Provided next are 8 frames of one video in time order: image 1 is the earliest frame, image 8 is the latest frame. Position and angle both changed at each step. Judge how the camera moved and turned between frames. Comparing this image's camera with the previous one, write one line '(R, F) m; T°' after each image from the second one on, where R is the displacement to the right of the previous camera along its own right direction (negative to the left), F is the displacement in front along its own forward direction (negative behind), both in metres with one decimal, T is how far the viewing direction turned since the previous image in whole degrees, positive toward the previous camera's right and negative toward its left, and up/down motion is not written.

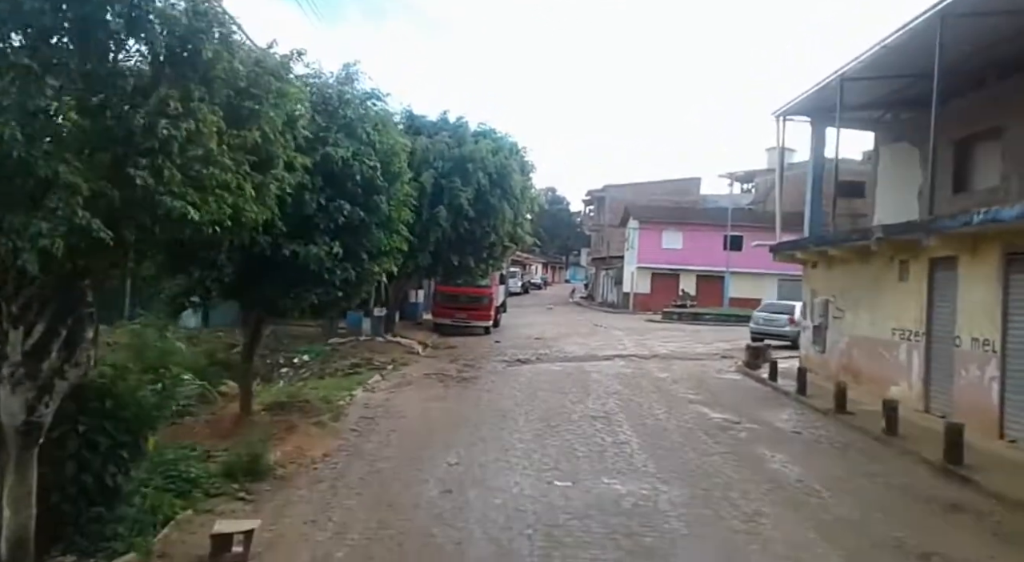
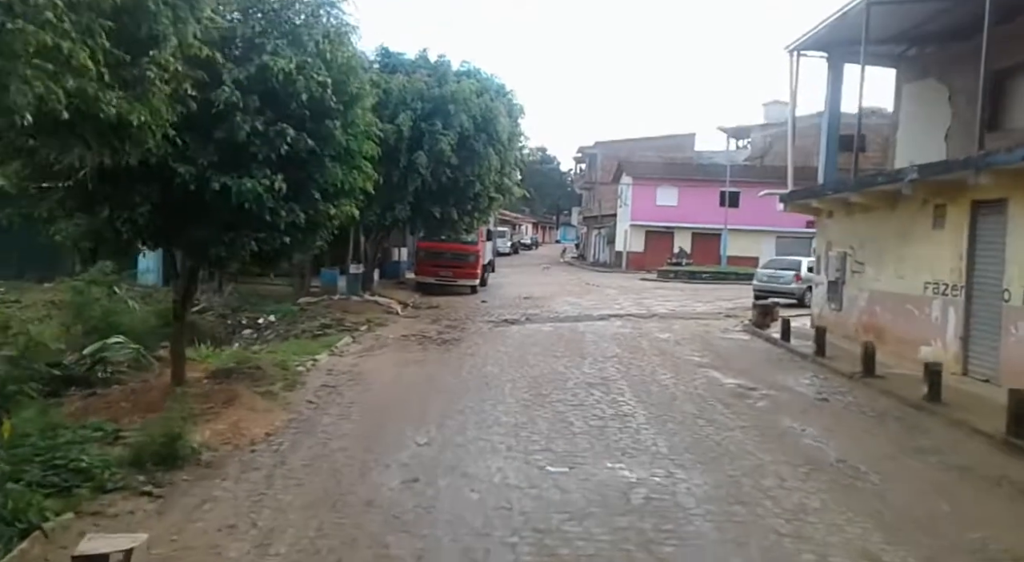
(+0.1, +1.7) m; +1°
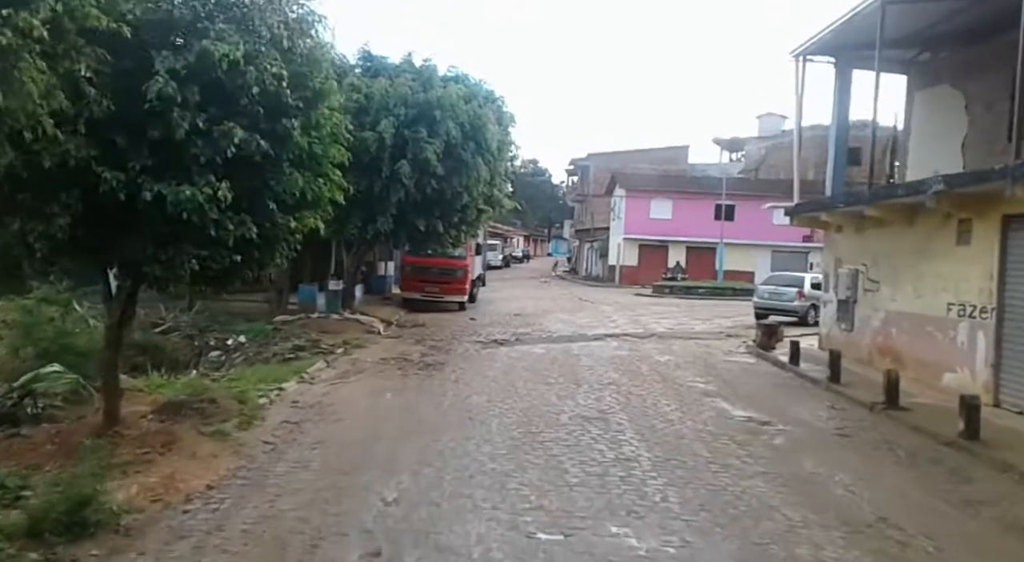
(+0.1, +1.1) m; +1°
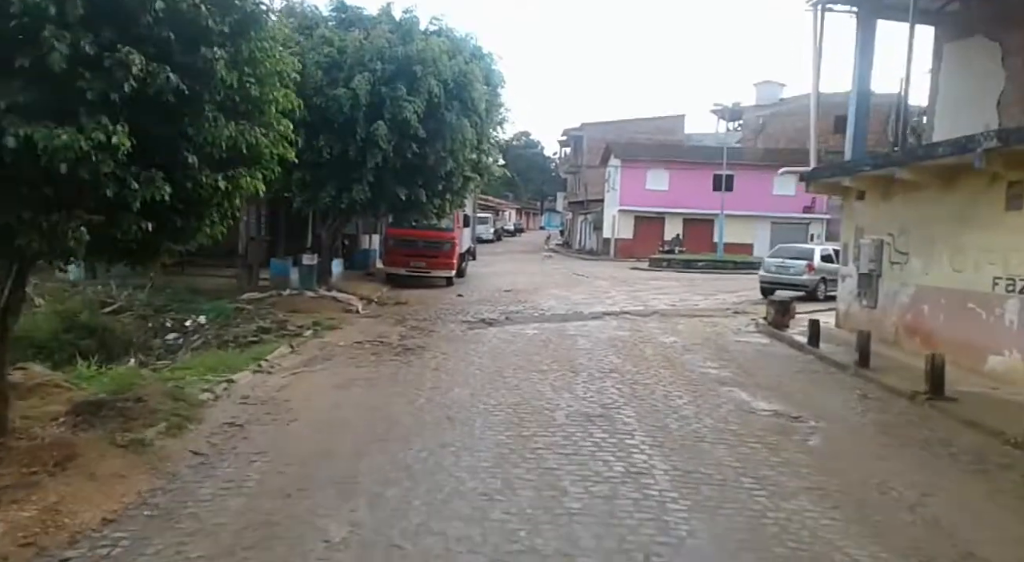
(+0.1, +1.5) m; +1°
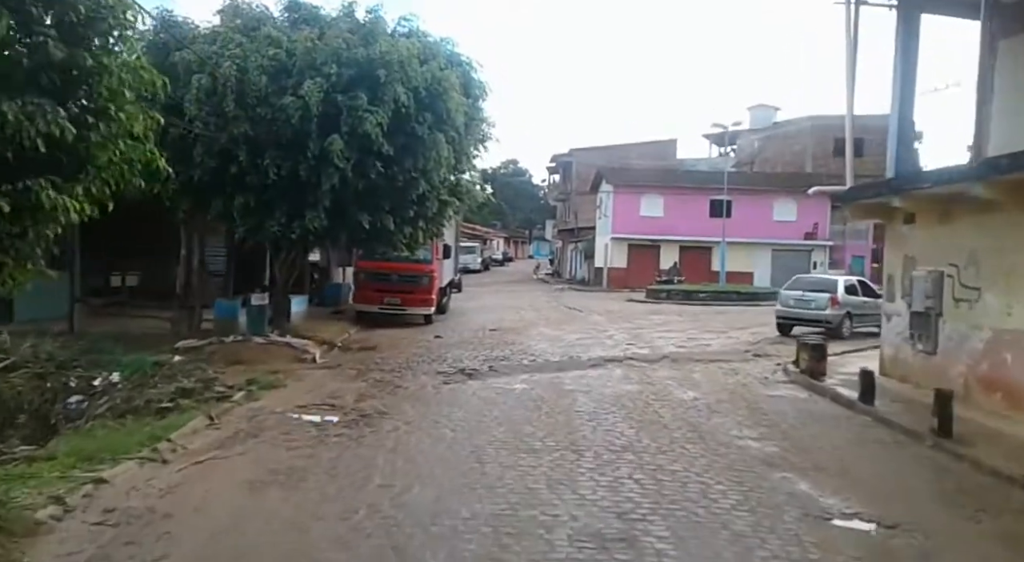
(+0.1, +2.5) m; +1°
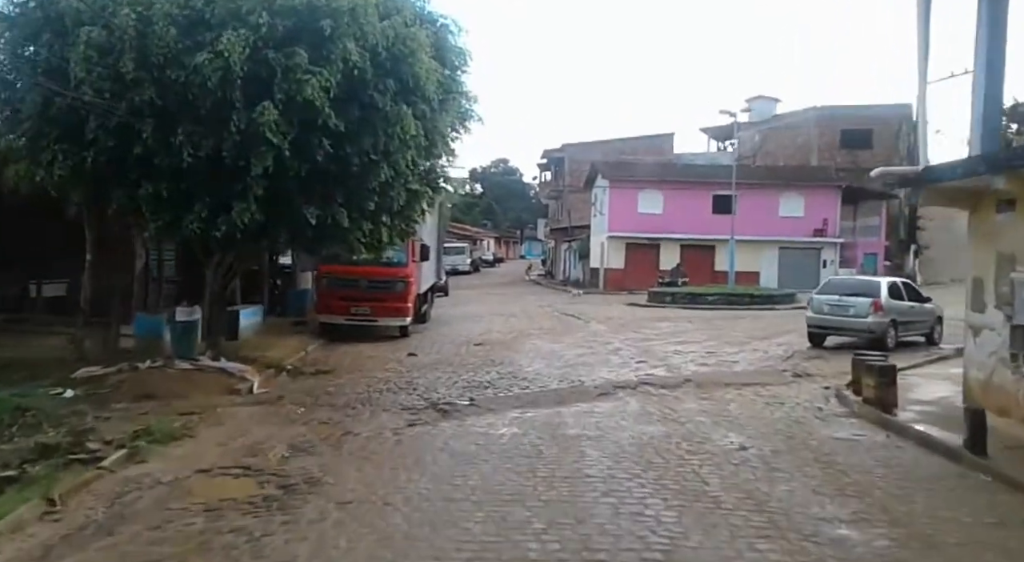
(+0.1, +2.9) m; +1°
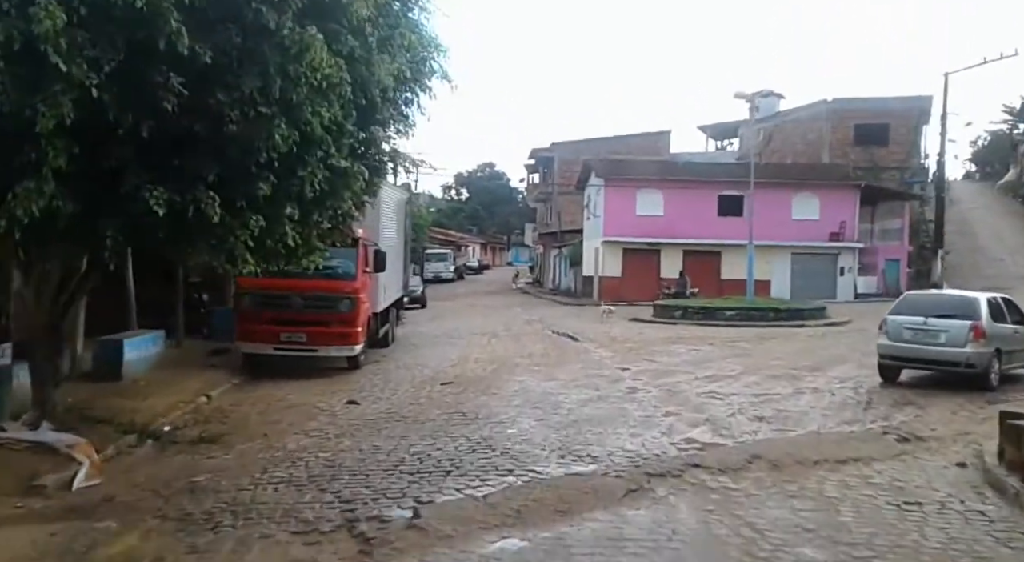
(+0.1, +4.2) m; +1°
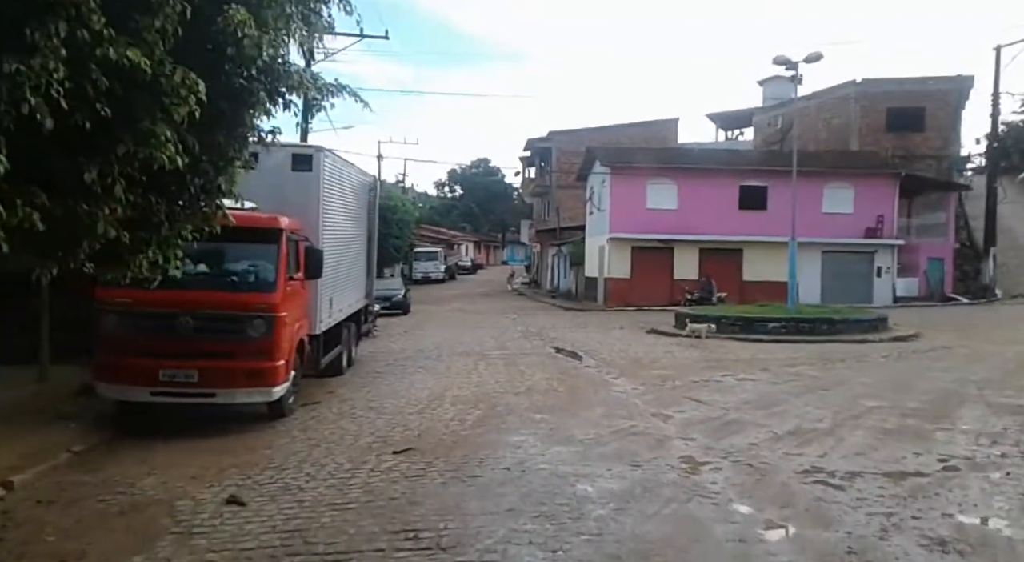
(+0.1, +4.4) m; 0°
